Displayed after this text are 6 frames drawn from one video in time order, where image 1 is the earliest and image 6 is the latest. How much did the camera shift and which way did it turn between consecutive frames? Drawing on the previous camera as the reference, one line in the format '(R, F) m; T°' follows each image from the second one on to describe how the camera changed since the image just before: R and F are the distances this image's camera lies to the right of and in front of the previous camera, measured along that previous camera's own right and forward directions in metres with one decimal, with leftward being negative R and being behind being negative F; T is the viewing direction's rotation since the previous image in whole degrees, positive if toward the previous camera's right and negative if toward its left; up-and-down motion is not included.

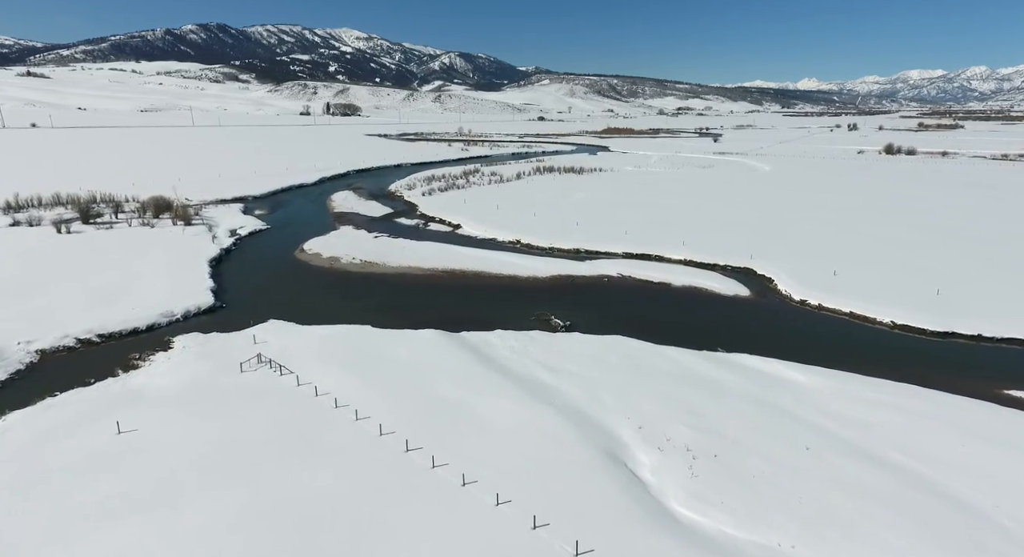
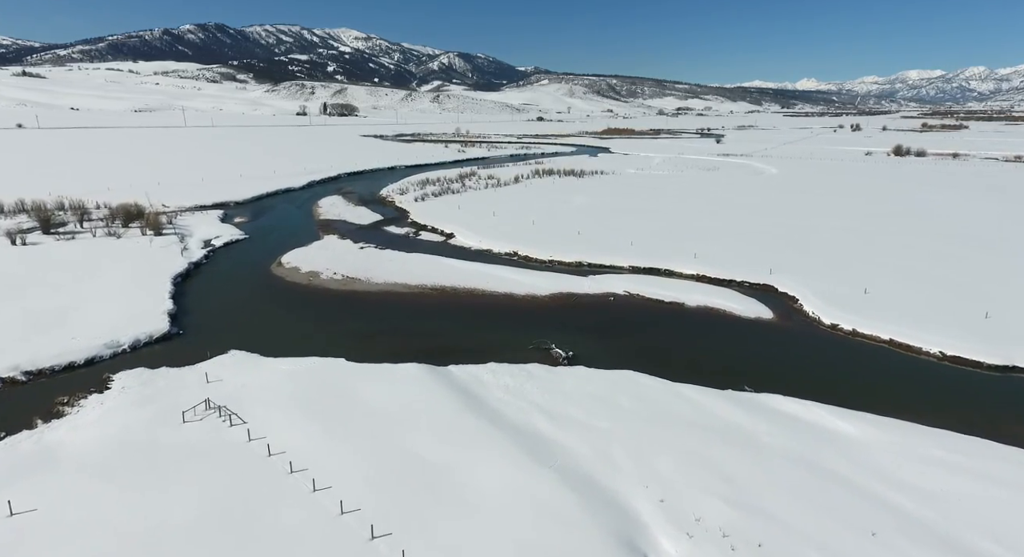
(+0.1, +1.4) m; 0°
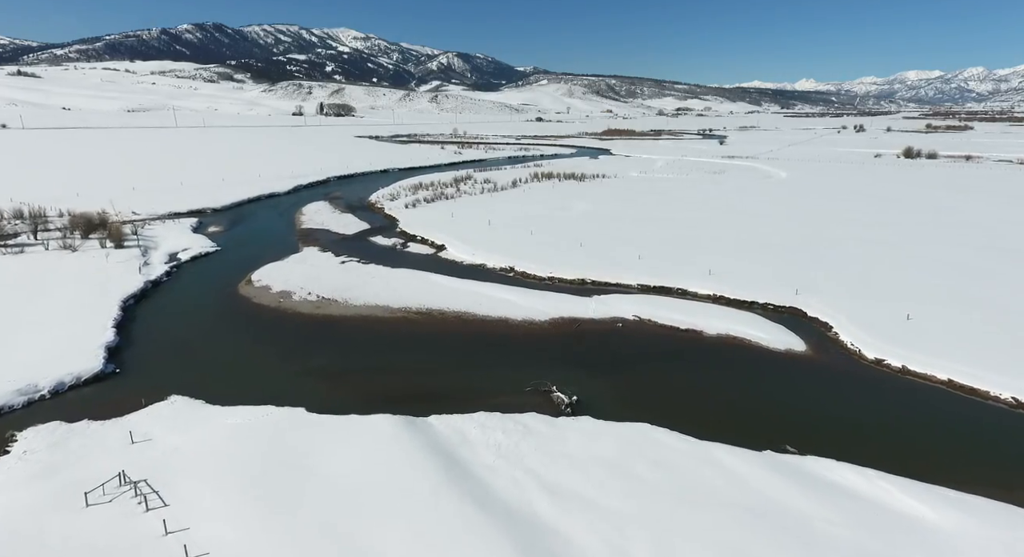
(+0.1, +1.6) m; 0°
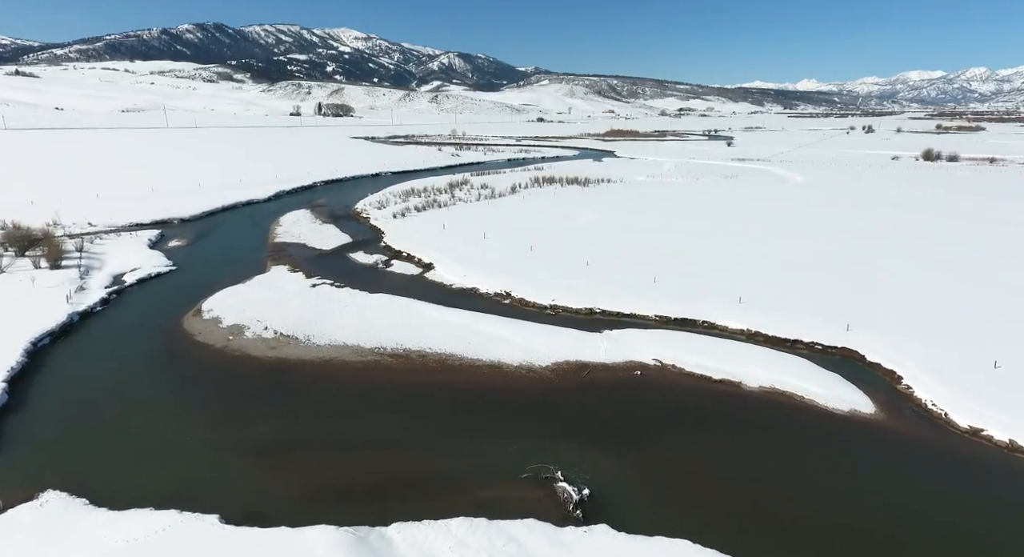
(+0.1, +2.1) m; 0°
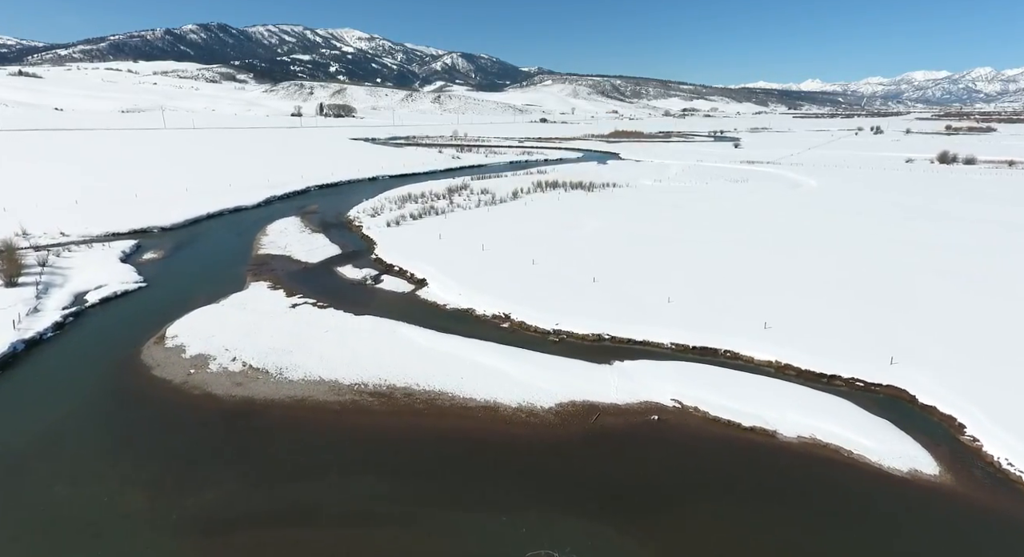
(+0.1, +1.3) m; 0°
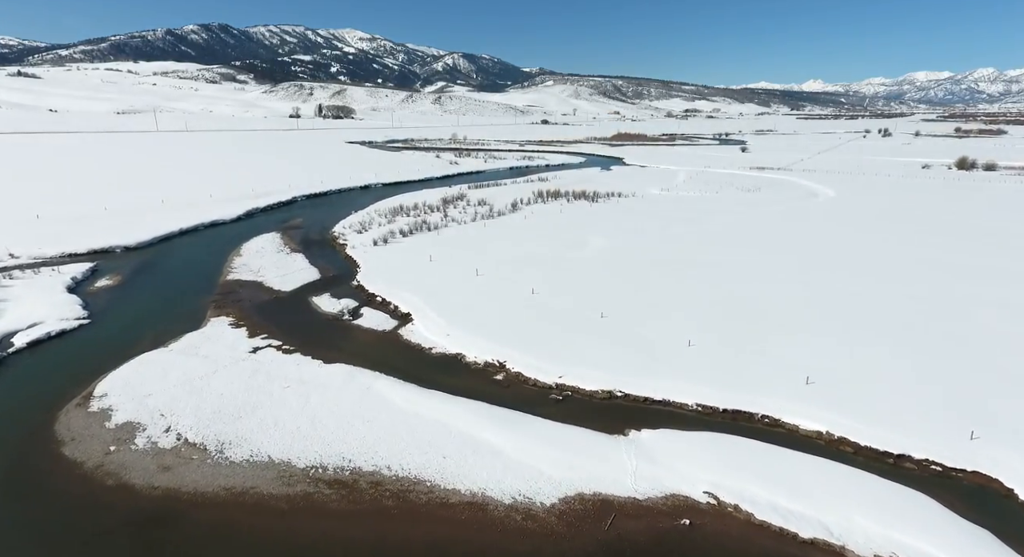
(+0.1, +1.8) m; 0°
